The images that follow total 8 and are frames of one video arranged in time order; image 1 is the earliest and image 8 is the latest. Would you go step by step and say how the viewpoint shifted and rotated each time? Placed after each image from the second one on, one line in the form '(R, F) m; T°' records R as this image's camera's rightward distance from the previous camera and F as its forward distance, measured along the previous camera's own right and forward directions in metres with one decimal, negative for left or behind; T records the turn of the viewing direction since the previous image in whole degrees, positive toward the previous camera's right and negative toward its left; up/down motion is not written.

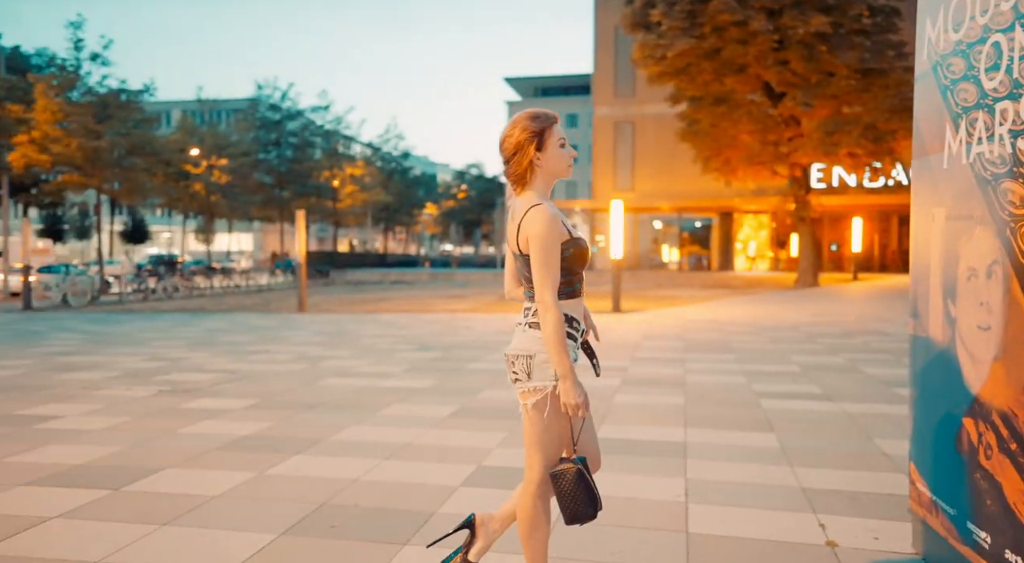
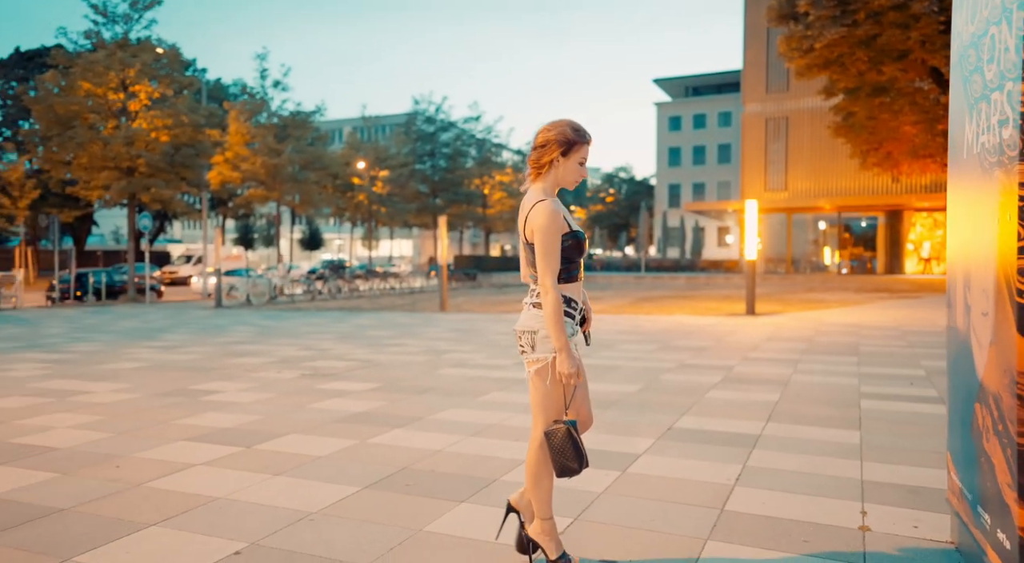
(+0.8, -0.6) m; -12°
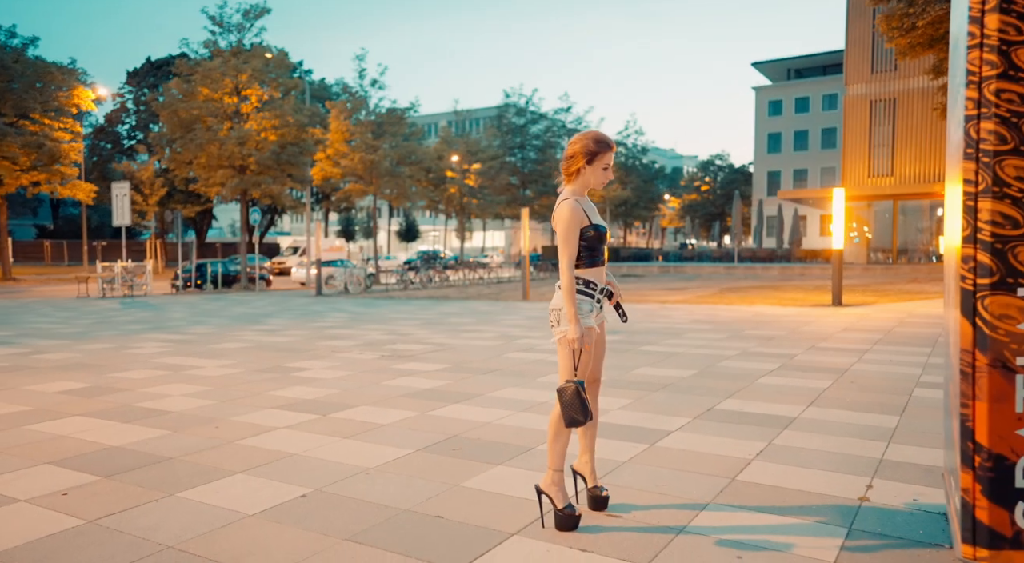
(+0.5, -0.6) m; -7°
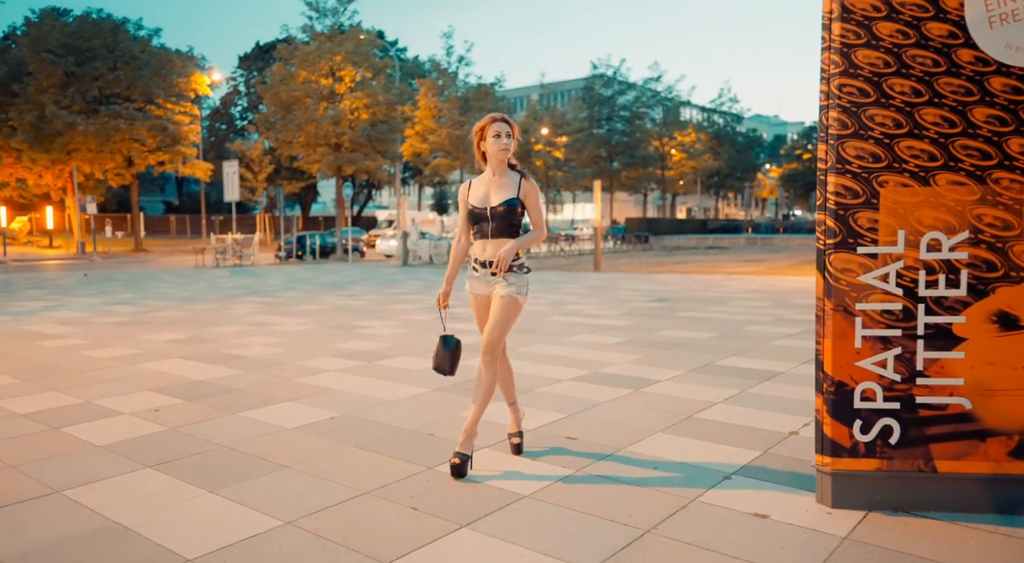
(+0.9, -1.0) m; -7°
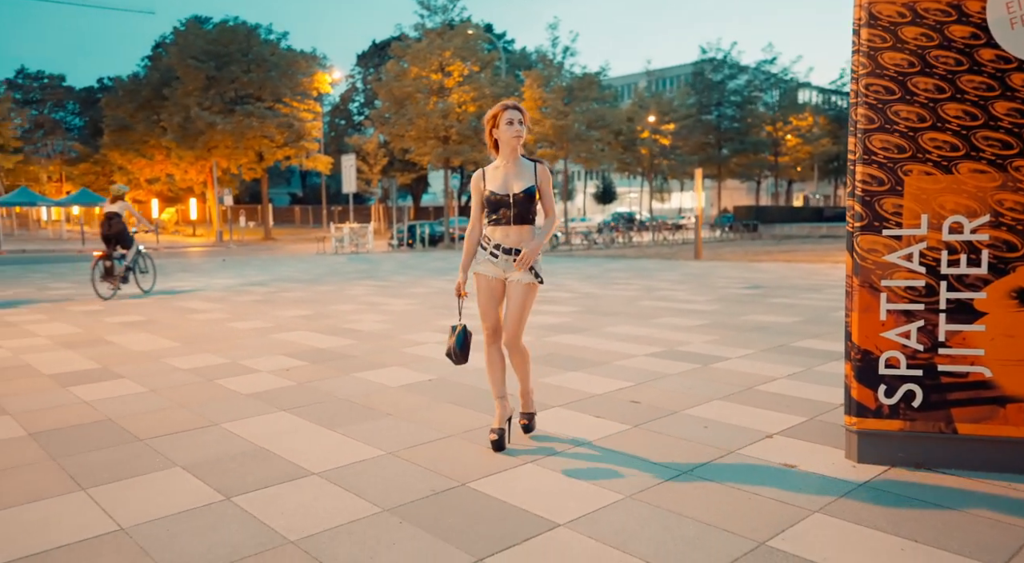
(+0.3, -0.8) m; -8°
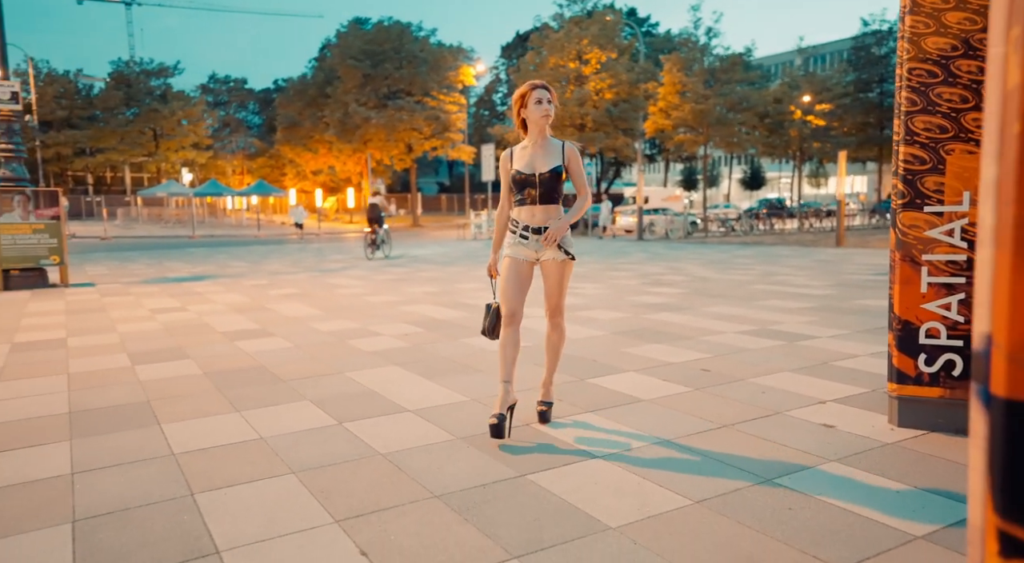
(+0.6, -0.8) m; -11°
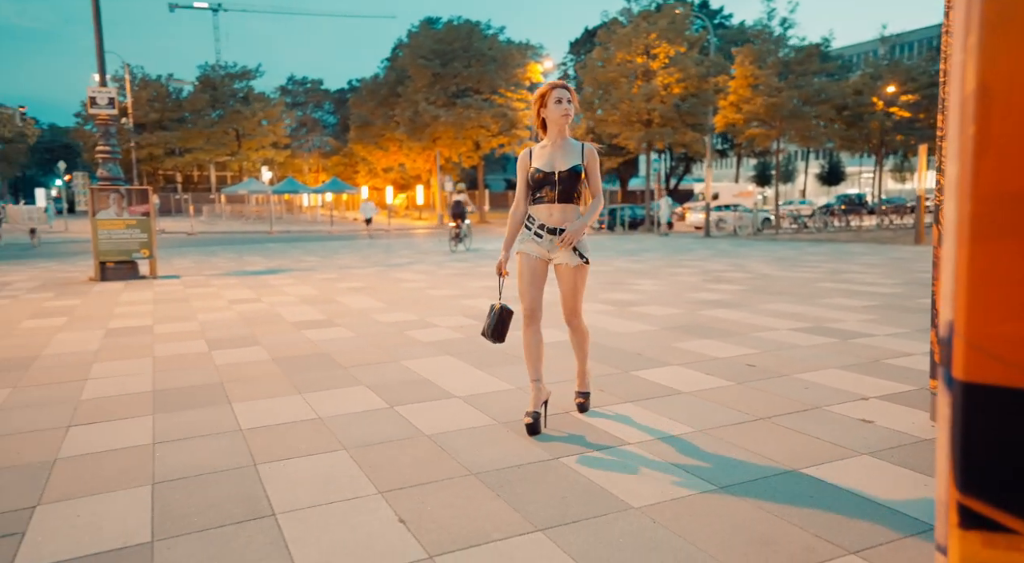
(+0.2, -0.3) m; -5°
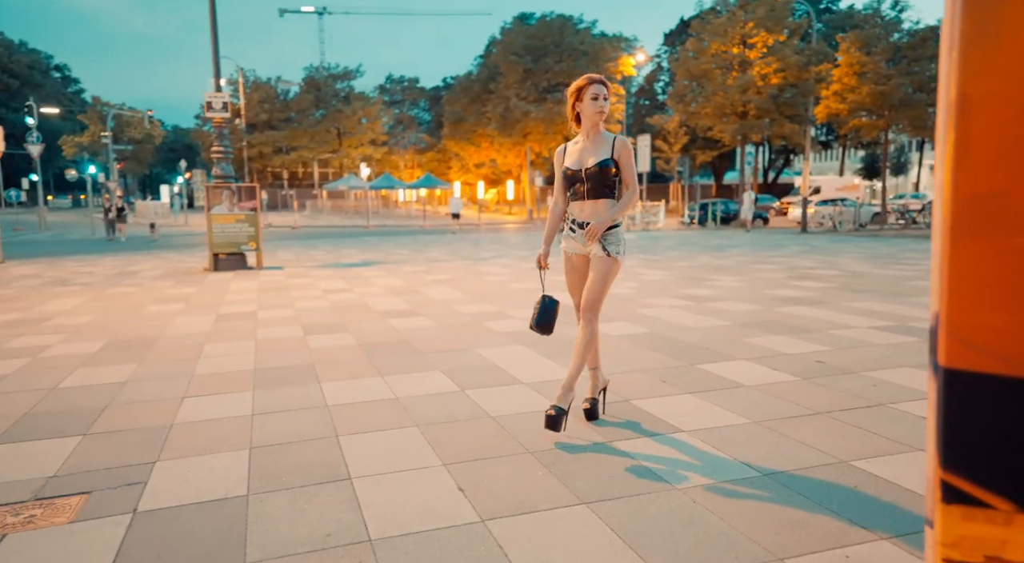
(+0.2, -0.4) m; -7°
